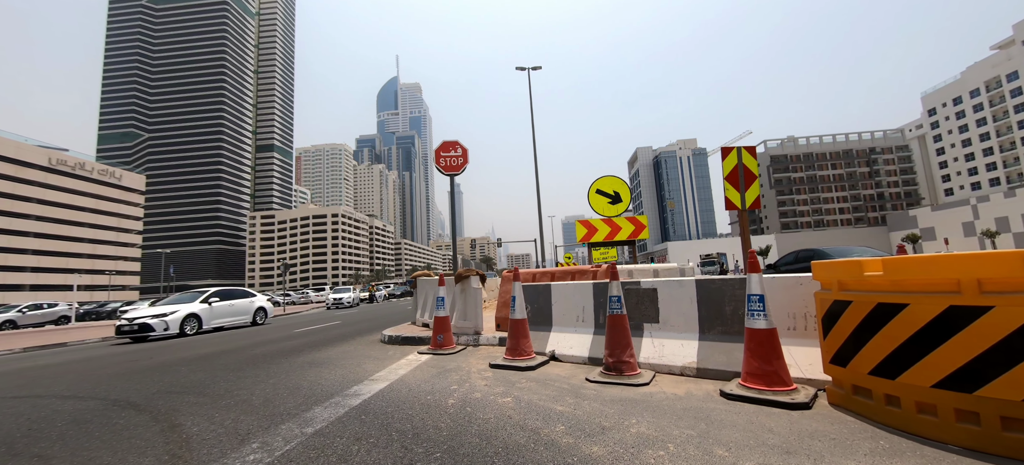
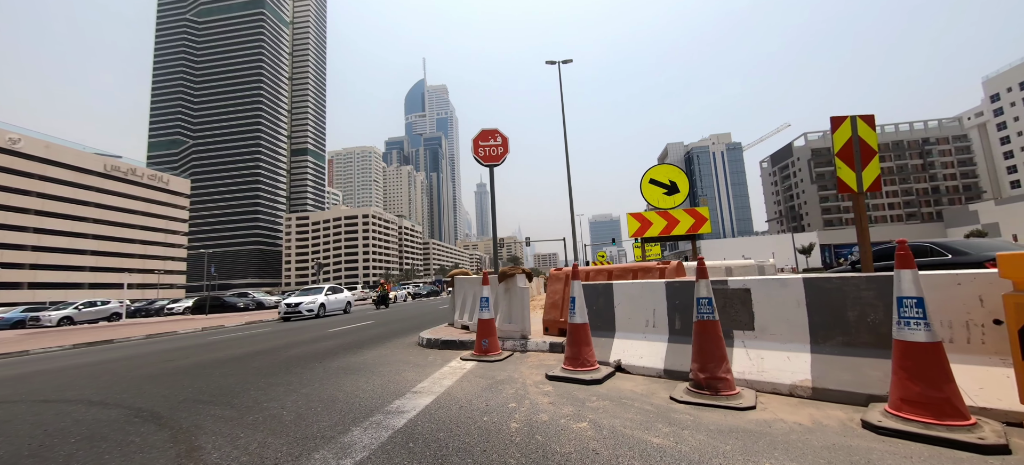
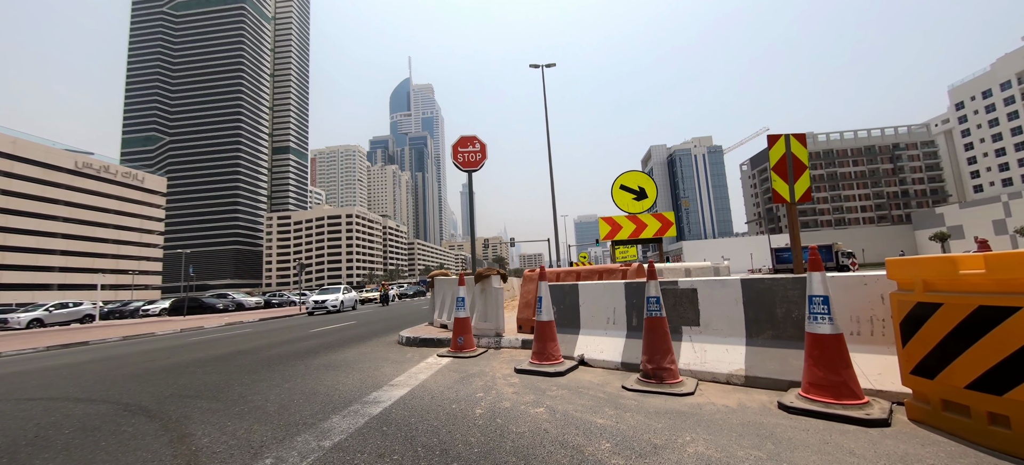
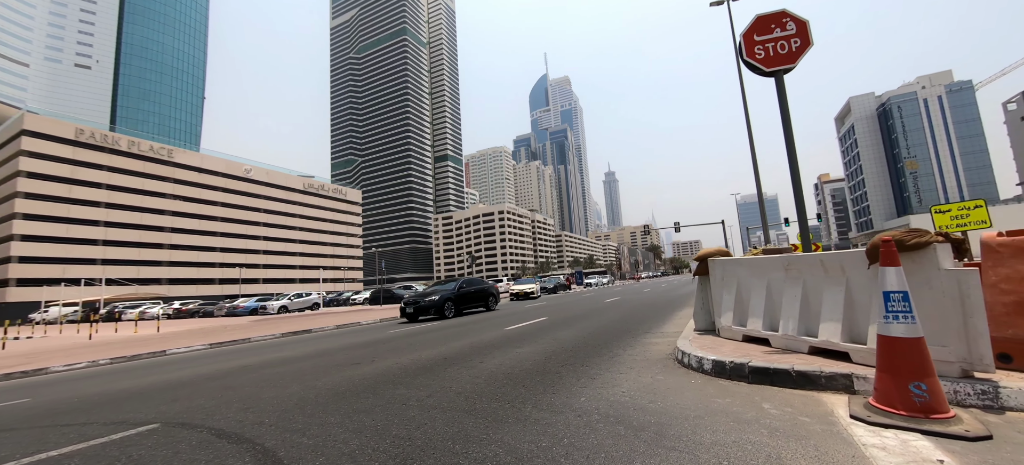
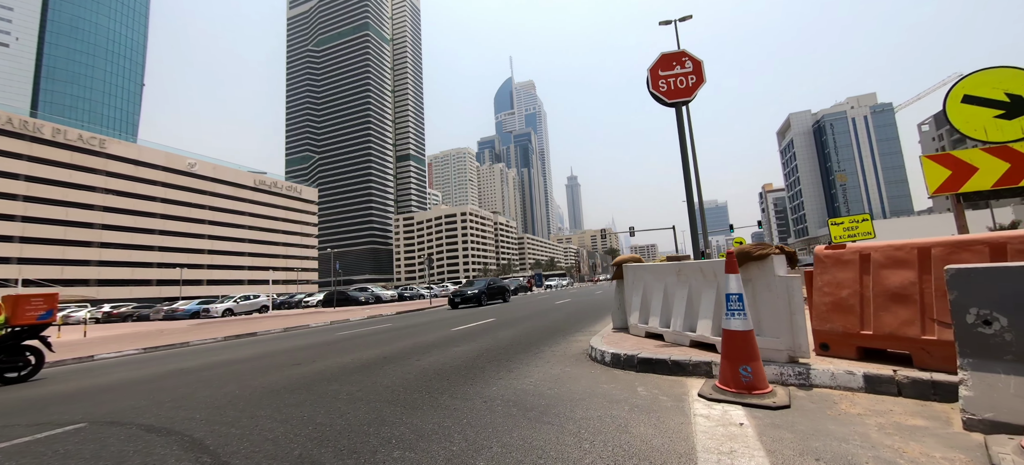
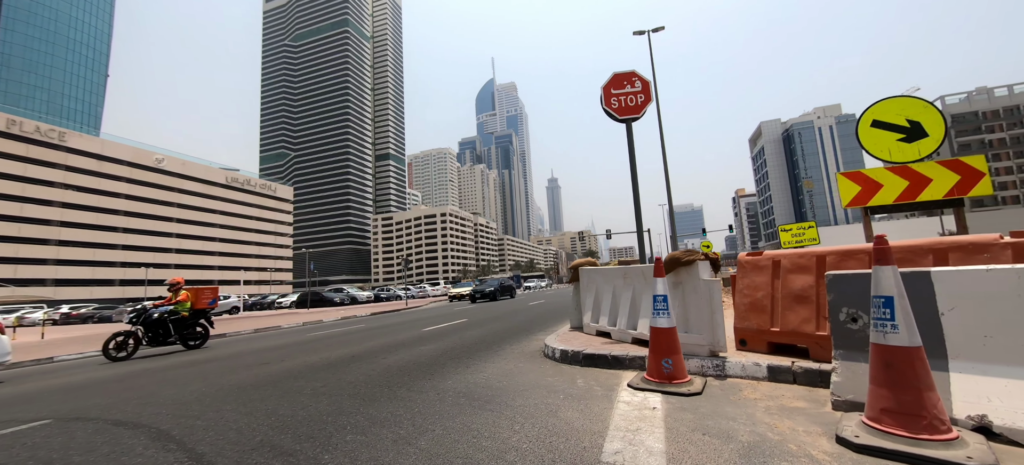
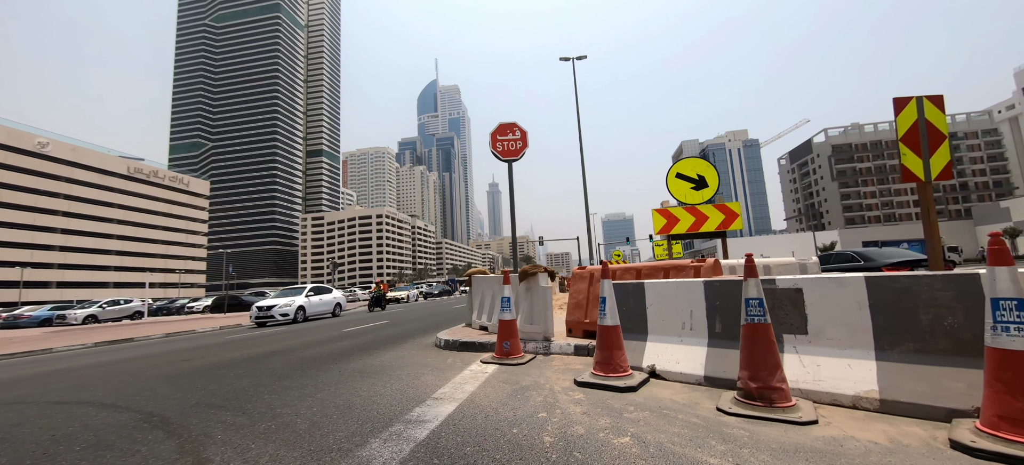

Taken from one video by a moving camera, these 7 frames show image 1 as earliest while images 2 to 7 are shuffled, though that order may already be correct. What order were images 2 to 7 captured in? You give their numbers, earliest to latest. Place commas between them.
3, 2, 7, 6, 5, 4
